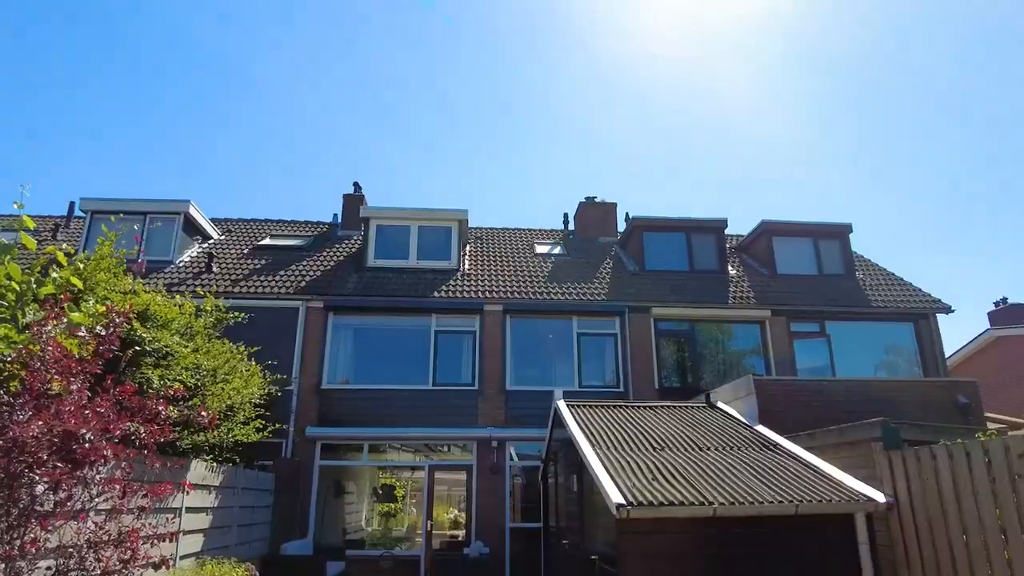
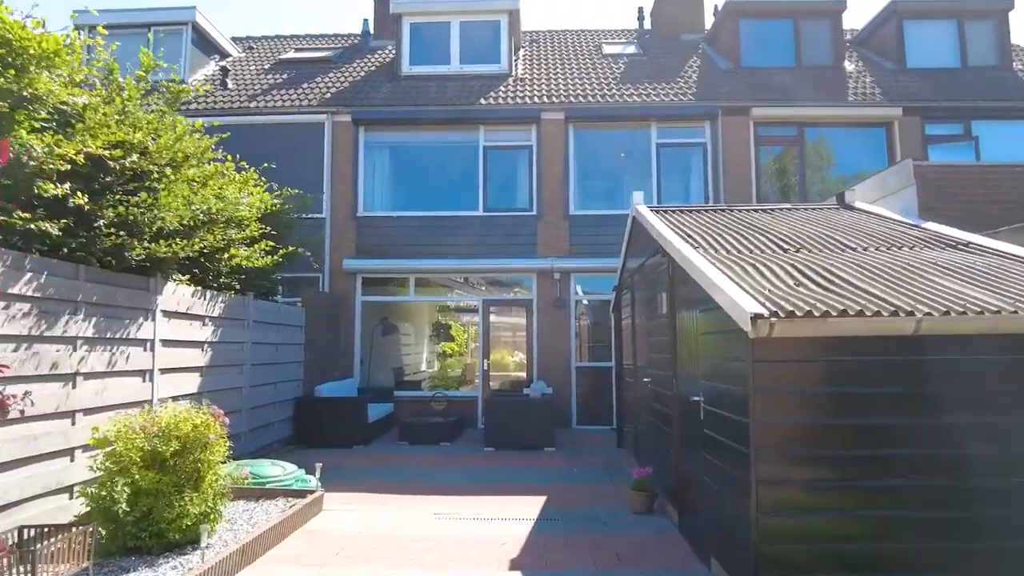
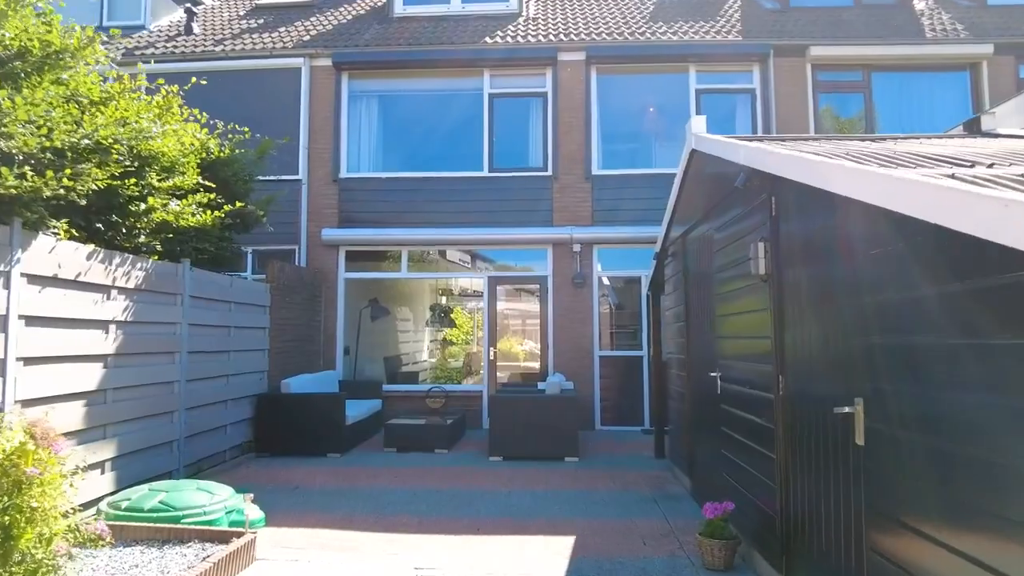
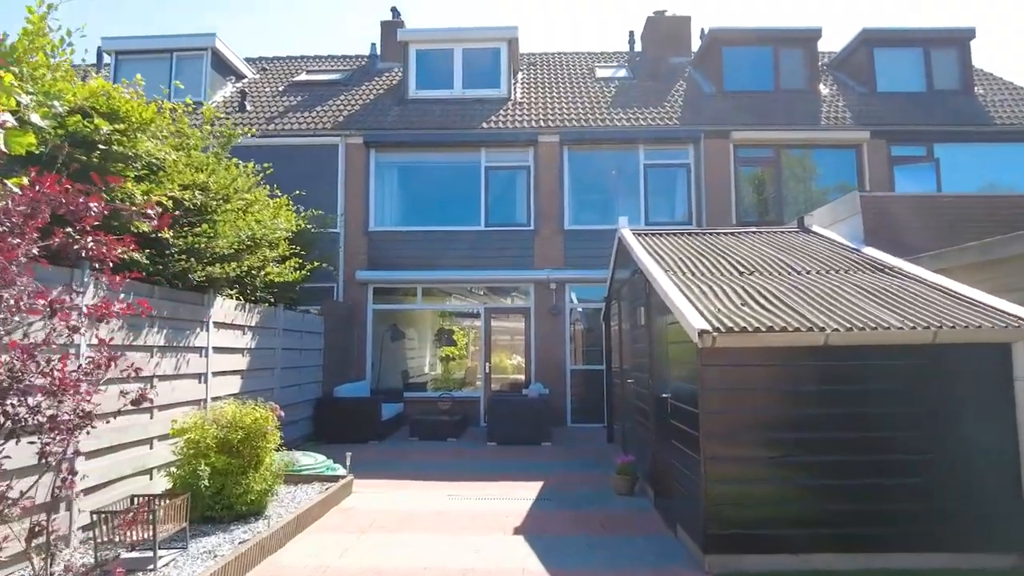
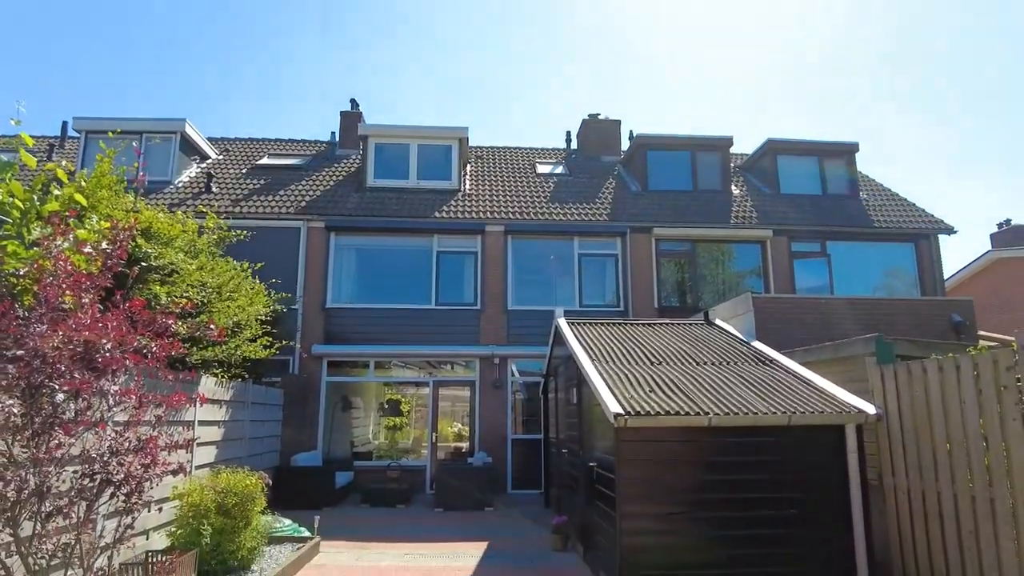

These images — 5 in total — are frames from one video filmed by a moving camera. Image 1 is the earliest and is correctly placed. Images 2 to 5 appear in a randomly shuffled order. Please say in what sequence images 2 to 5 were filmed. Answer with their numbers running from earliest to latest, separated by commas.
5, 4, 2, 3
